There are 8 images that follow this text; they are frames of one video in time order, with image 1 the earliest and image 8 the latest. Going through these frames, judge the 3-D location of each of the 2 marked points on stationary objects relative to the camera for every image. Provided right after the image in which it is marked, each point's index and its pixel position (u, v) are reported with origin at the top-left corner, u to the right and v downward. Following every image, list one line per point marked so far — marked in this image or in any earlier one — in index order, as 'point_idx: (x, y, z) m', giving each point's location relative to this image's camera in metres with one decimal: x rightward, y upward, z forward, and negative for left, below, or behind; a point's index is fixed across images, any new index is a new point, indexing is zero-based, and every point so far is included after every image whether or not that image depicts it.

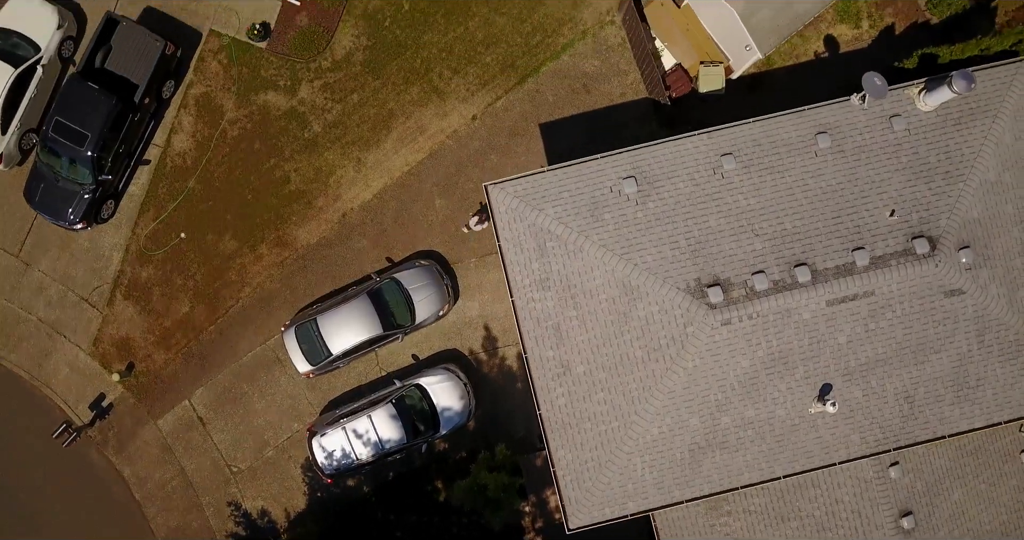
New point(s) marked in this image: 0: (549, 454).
0: (+0.9, -4.0, +18.6) m
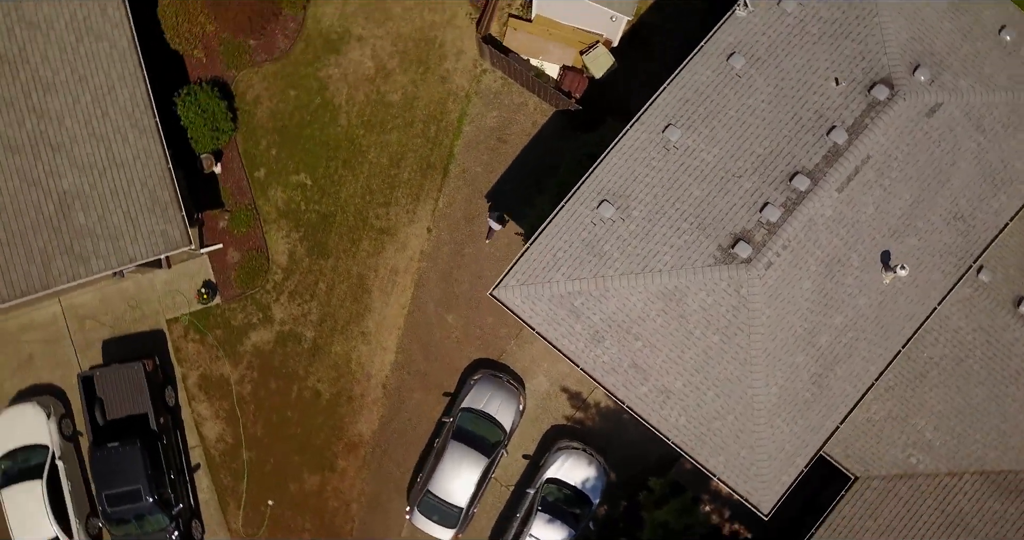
0: (+4.5, -4.6, +18.8) m
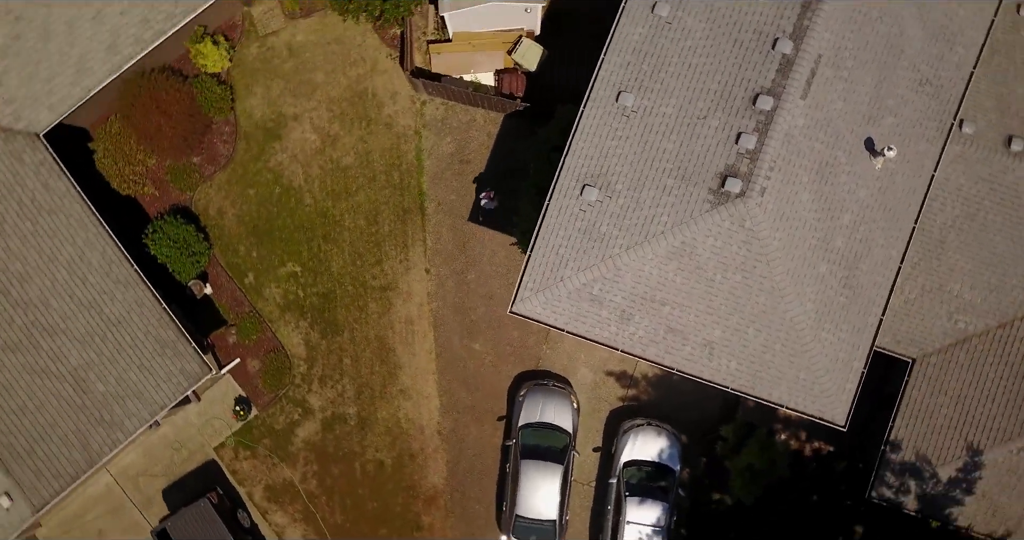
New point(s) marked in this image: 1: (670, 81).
0: (+6.1, -3.2, +18.9) m
1: (+3.8, +4.5, +18.7) m
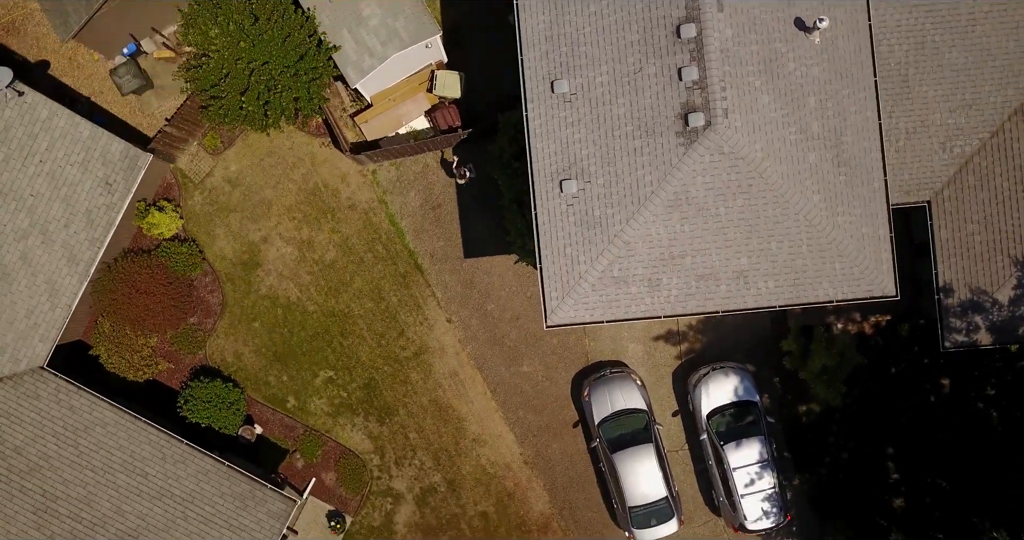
0: (+7.3, -0.7, +18.9) m
1: (+1.9, +5.3, +18.7) m
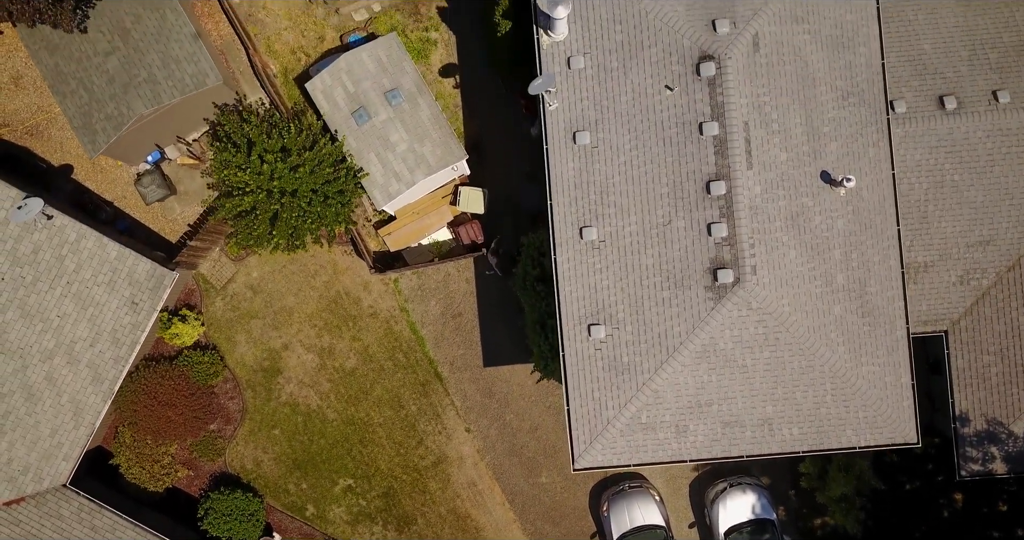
0: (+8.0, -4.3, +19.2) m
1: (+2.7, +1.7, +19.0) m
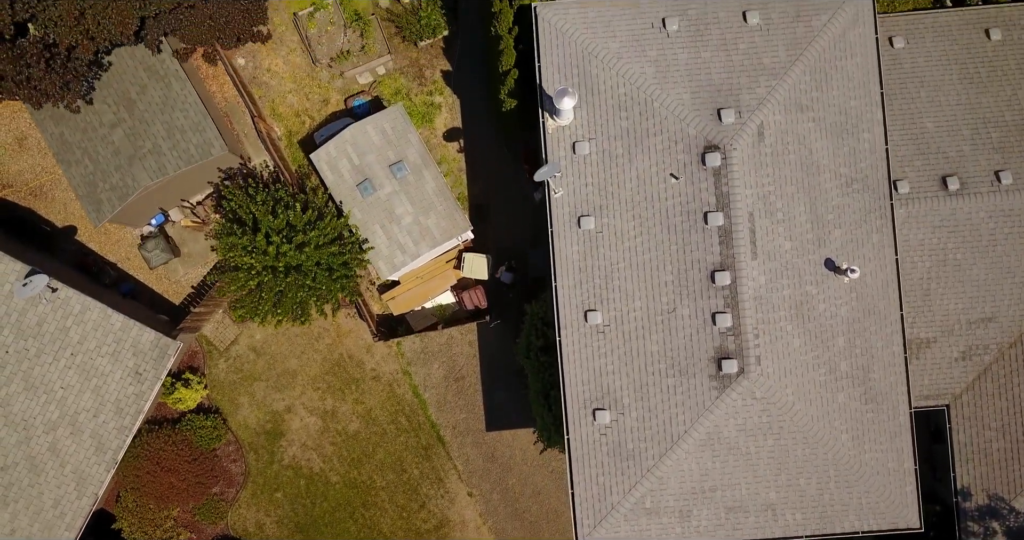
0: (+8.1, -6.4, +19.3) m
1: (+2.8, -0.3, +19.1) m
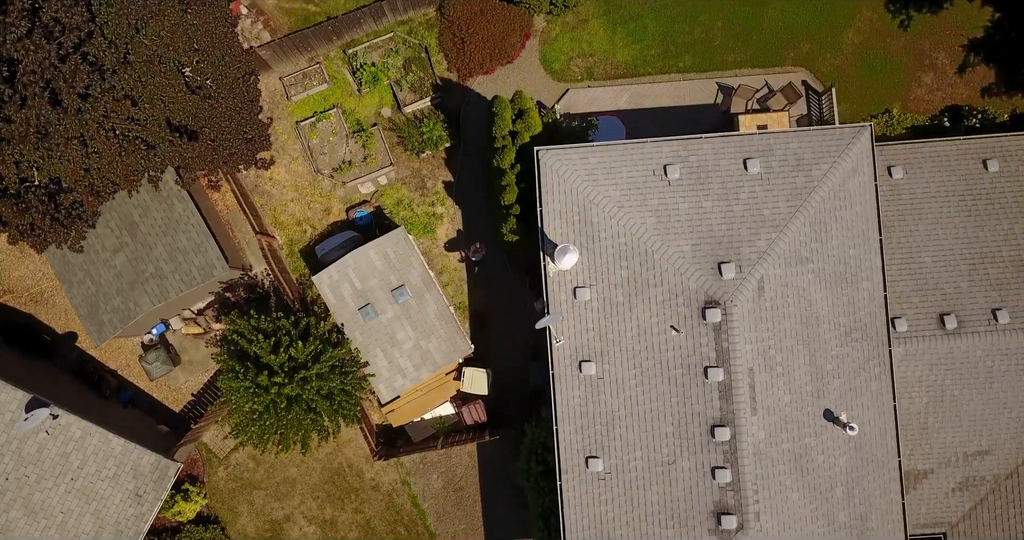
0: (+8.1, -10.1, +19.4) m
1: (+2.8, -4.0, +19.2) m
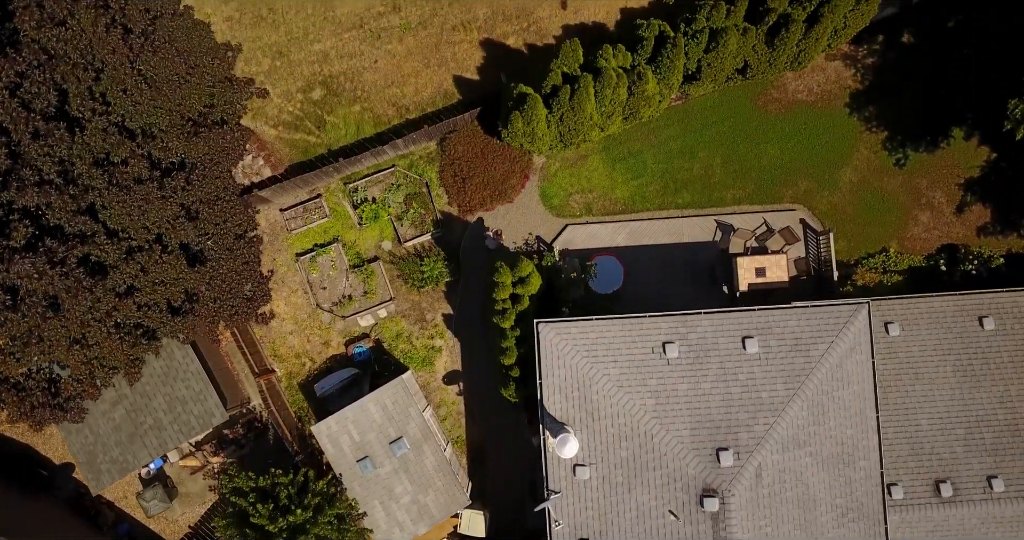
0: (+8.0, -14.6, +19.4) m
1: (+2.8, -8.4, +19.3) m
